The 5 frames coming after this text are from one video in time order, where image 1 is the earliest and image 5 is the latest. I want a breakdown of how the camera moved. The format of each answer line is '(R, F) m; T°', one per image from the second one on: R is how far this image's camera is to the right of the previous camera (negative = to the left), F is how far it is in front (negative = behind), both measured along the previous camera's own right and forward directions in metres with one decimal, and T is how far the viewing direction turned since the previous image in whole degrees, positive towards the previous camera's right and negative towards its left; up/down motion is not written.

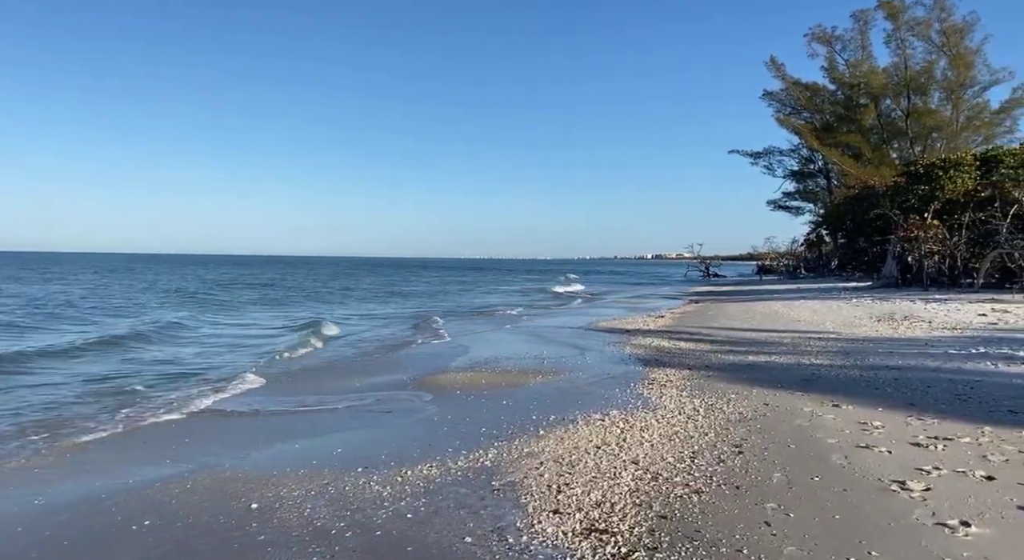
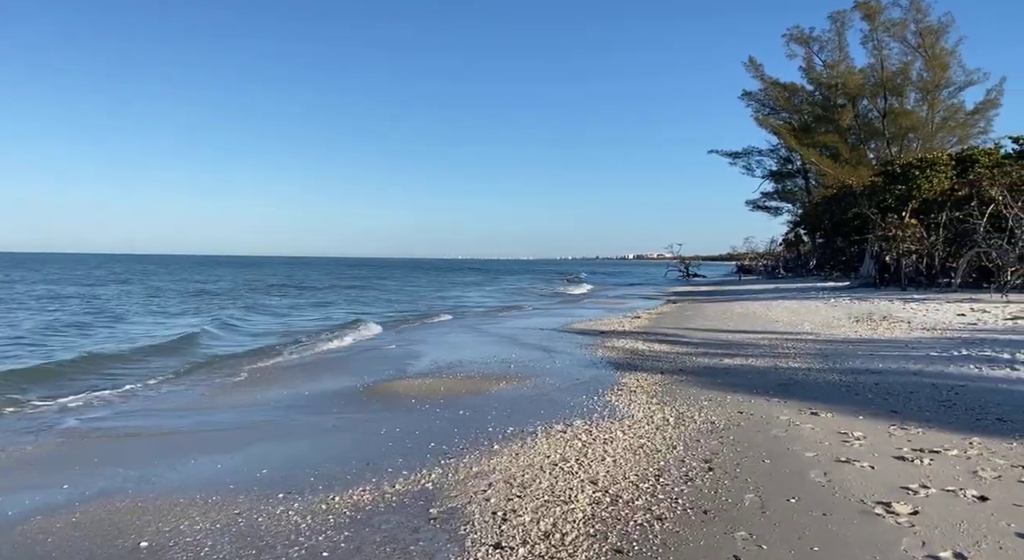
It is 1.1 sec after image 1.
(+0.3, +0.7) m; +1°
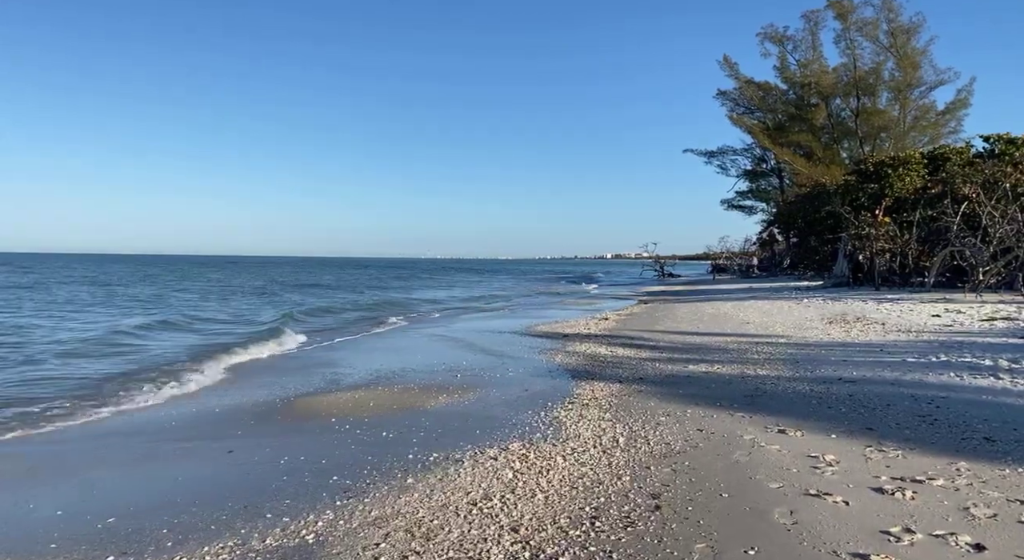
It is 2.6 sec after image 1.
(+0.6, +1.1) m; +2°
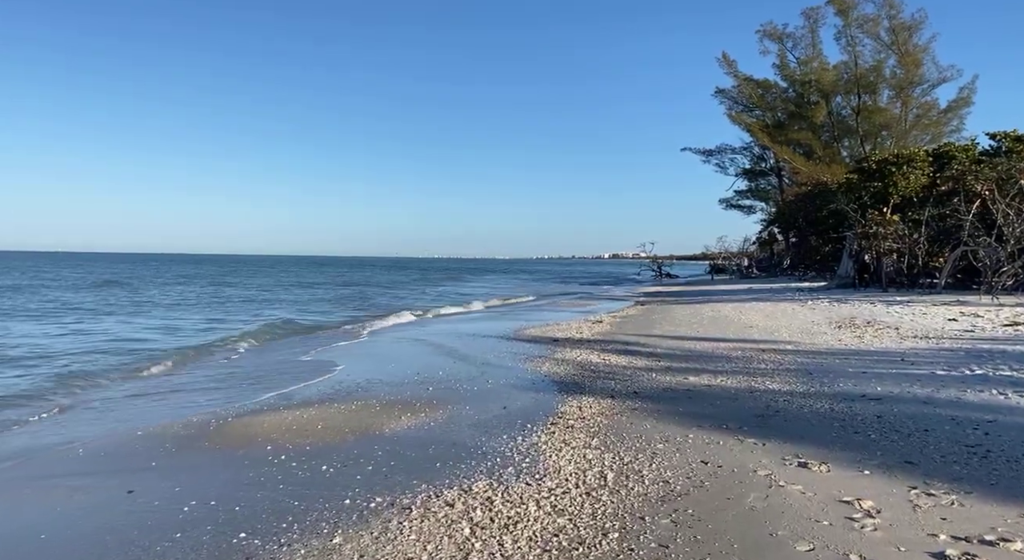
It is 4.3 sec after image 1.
(+0.3, +1.4) m; 0°
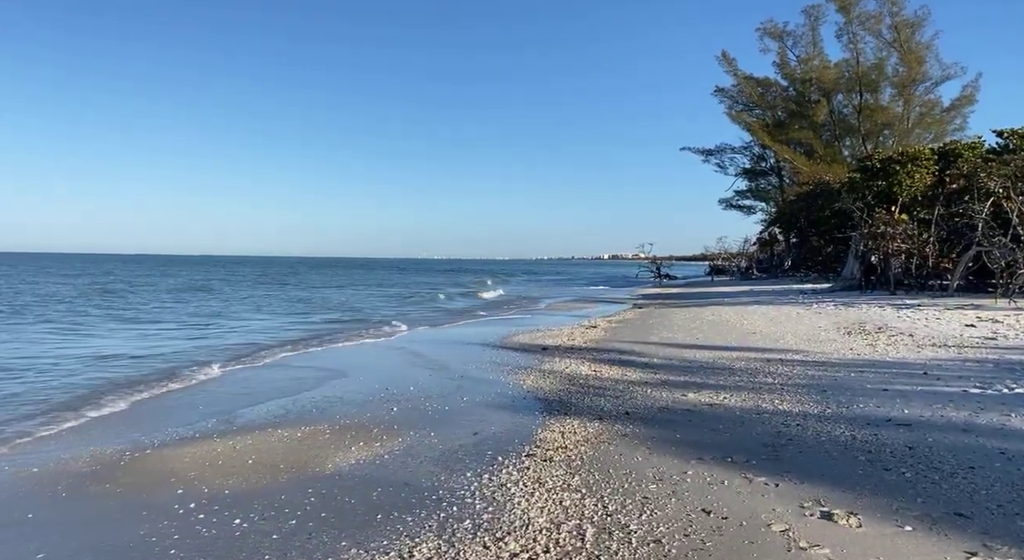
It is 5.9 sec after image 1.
(+0.3, +1.3) m; 0°
